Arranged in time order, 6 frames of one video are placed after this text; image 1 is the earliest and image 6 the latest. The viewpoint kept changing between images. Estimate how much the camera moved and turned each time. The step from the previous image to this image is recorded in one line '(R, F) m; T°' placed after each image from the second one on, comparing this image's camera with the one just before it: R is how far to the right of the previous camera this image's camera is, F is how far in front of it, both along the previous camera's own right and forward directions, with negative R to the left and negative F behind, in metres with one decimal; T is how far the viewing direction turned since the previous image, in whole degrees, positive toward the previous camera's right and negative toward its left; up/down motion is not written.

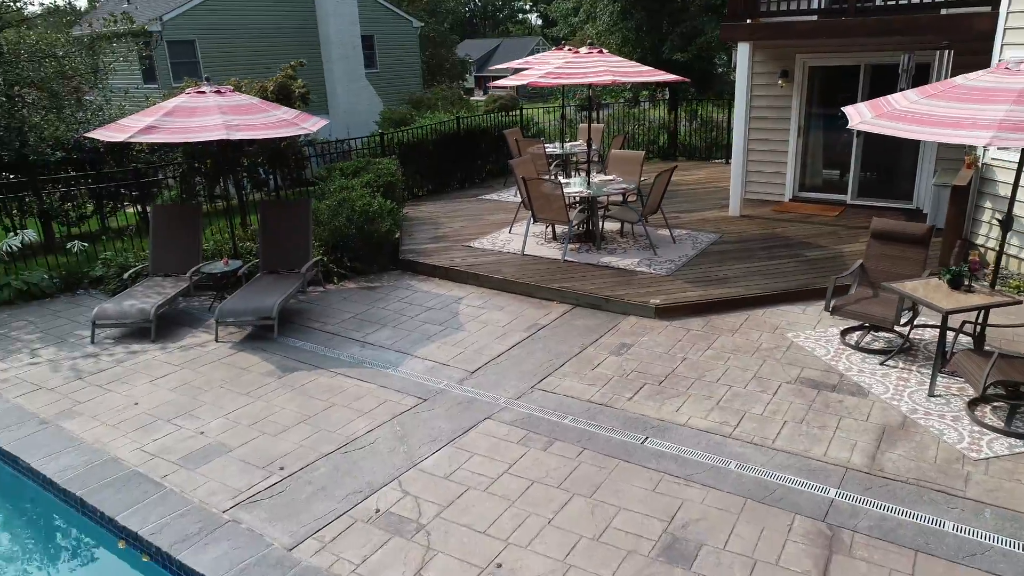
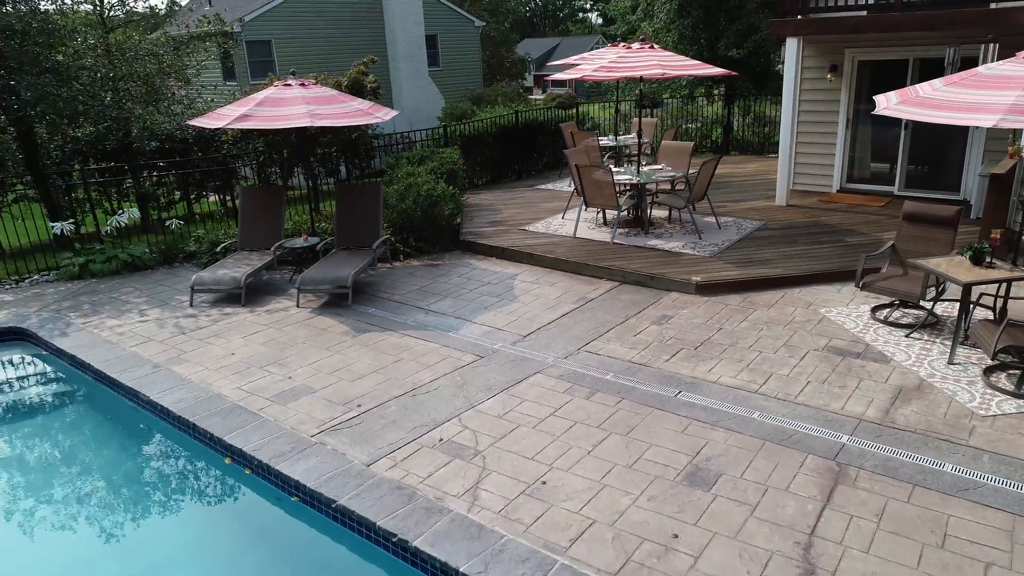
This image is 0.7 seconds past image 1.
(0.0, -0.6) m; -4°
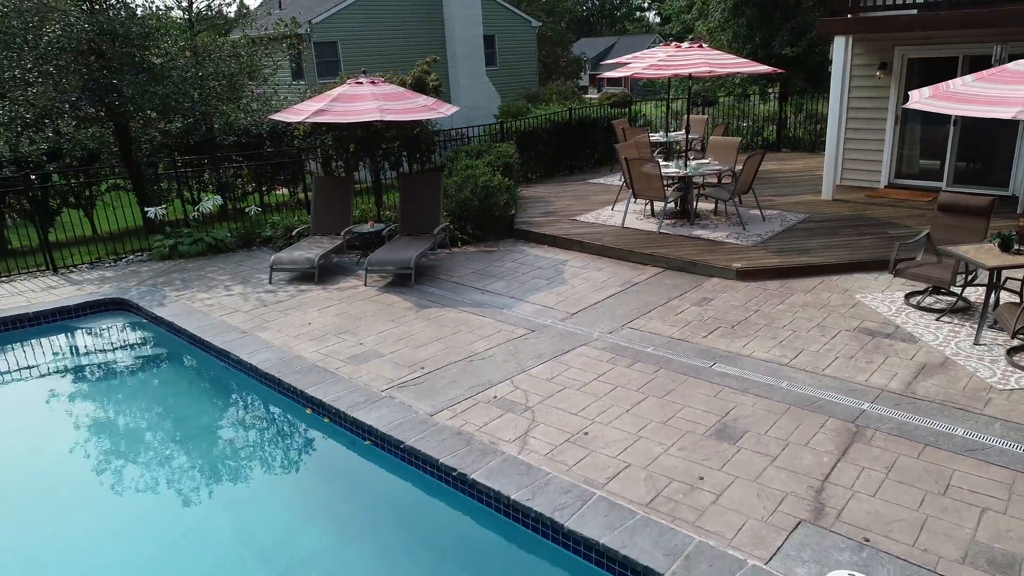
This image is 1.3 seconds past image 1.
(0.0, -0.5) m; -4°
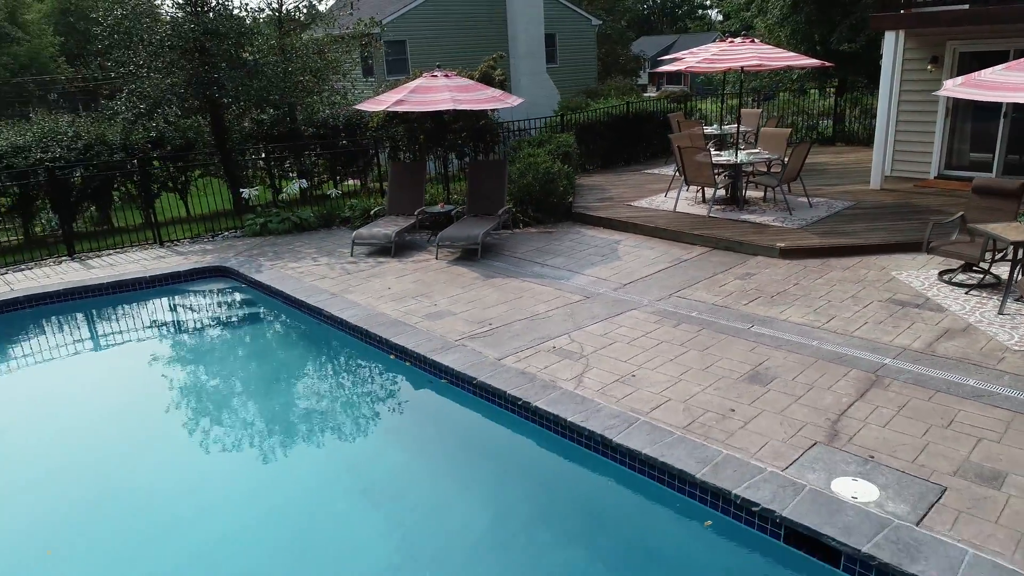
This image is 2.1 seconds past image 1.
(0.0, -0.7) m; -4°
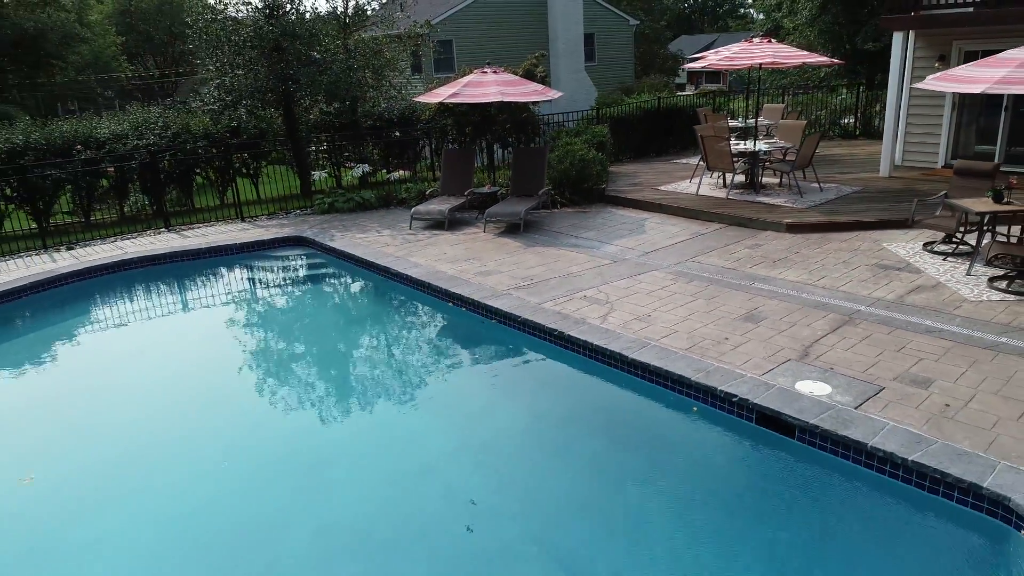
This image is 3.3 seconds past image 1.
(0.0, -1.2) m; -3°
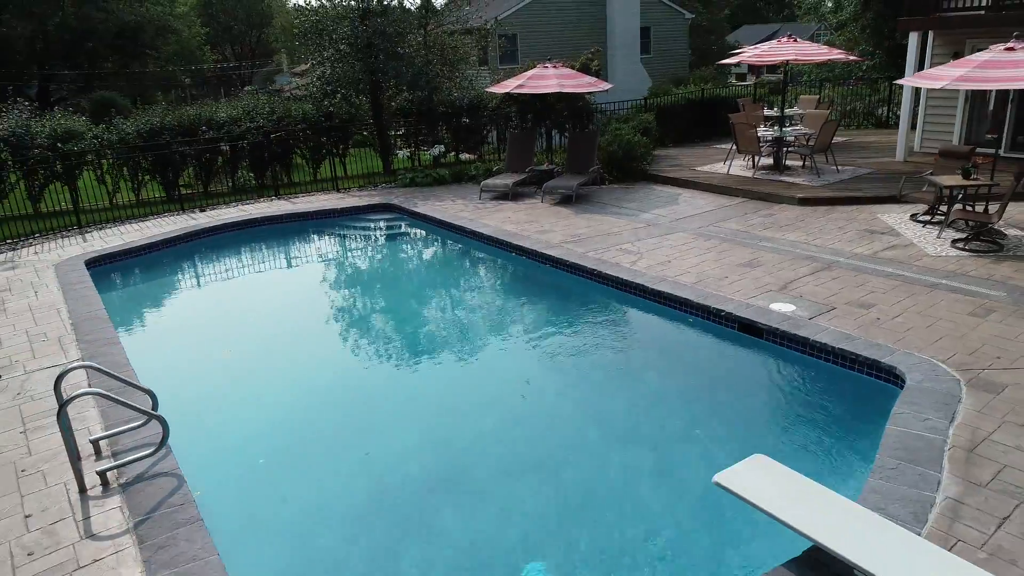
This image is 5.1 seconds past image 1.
(+0.1, -1.8) m; -4°
